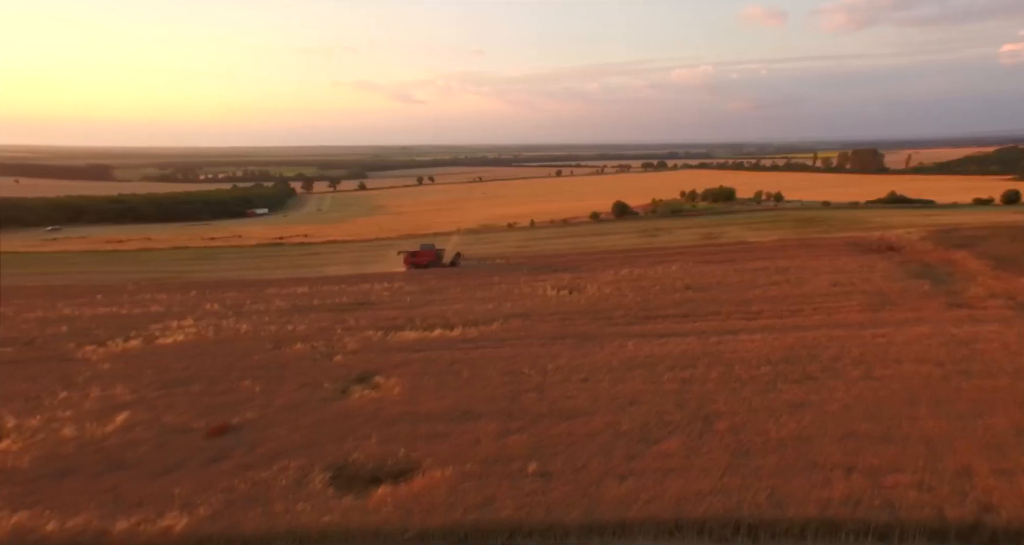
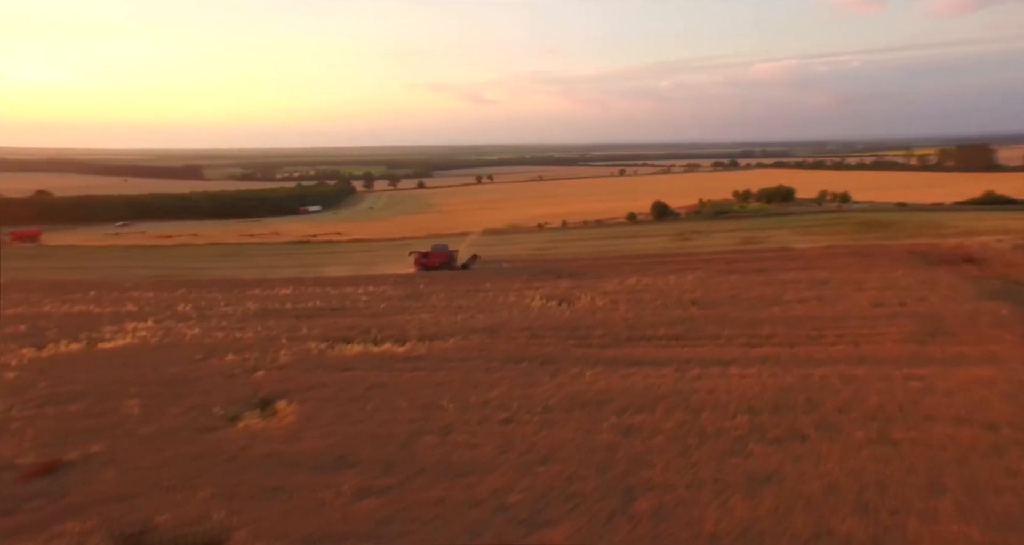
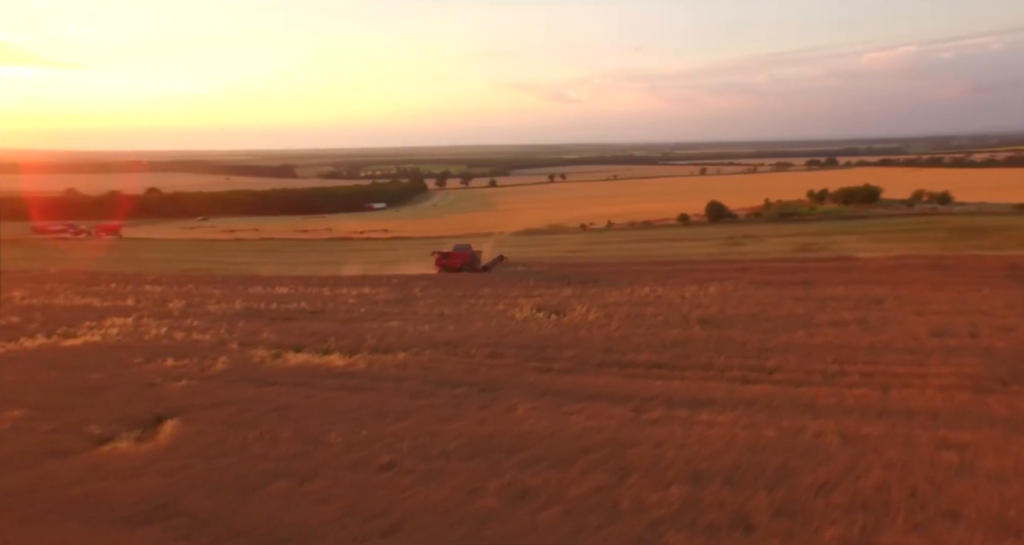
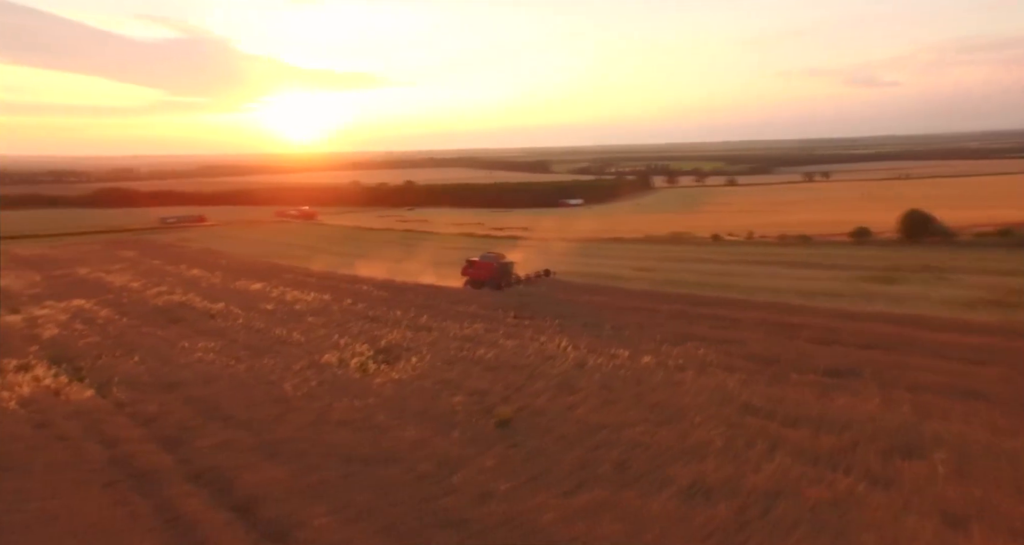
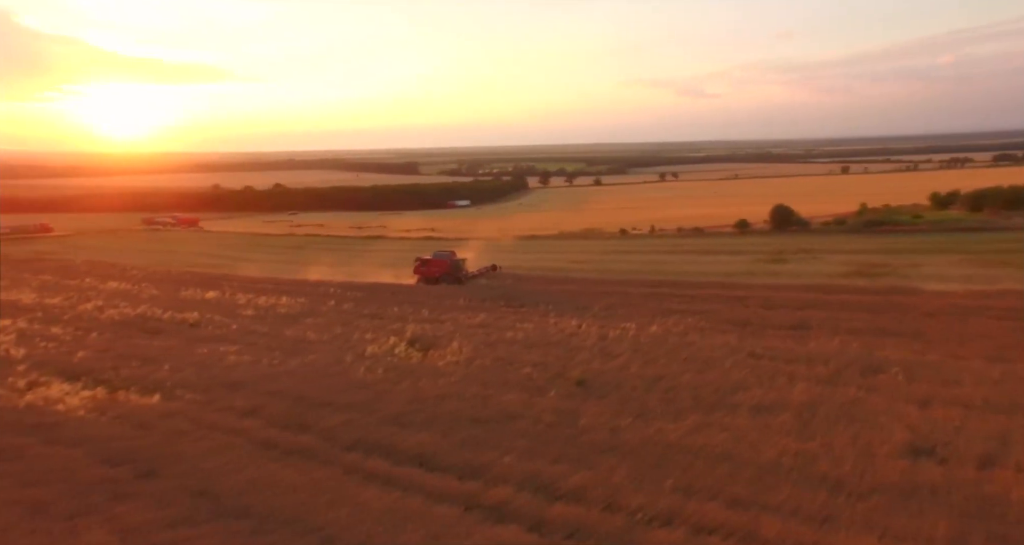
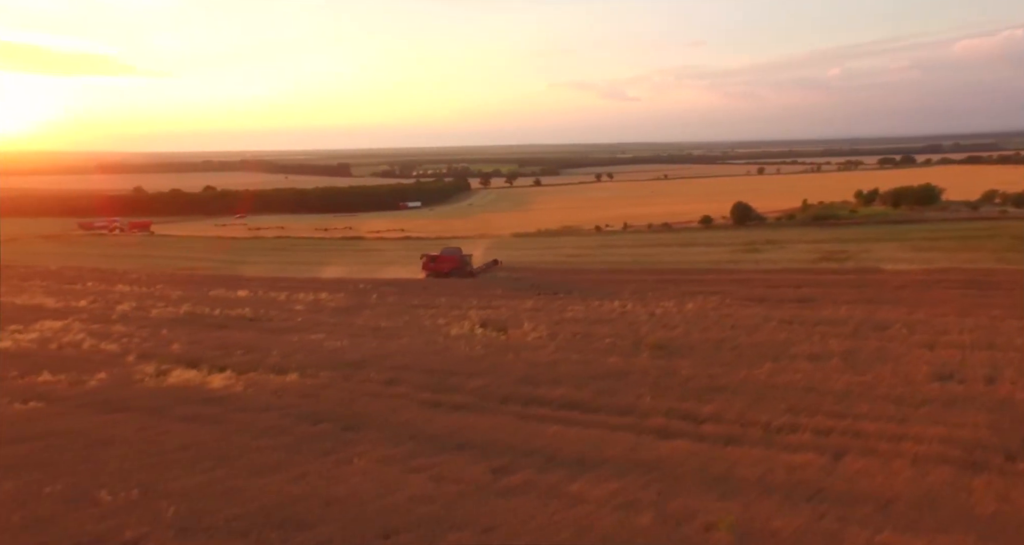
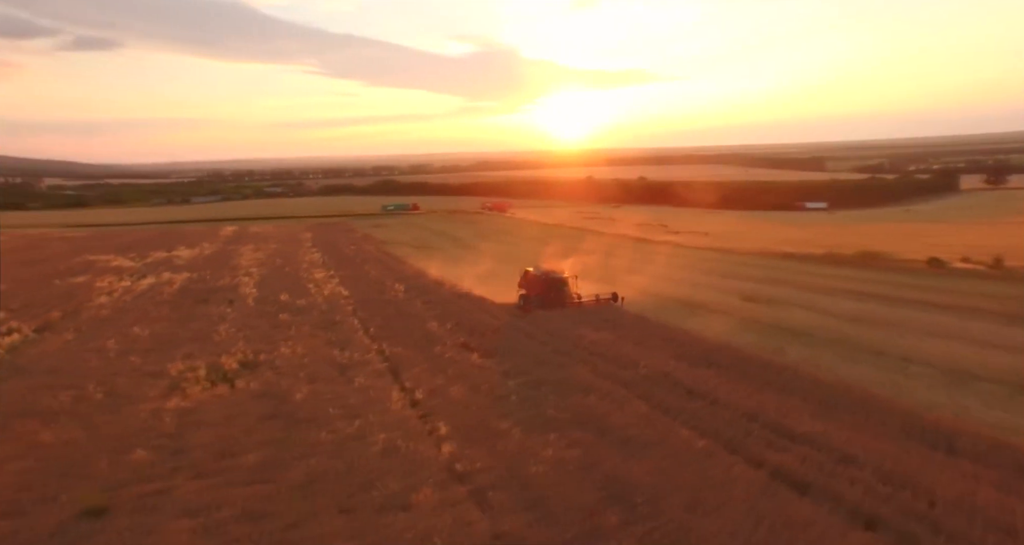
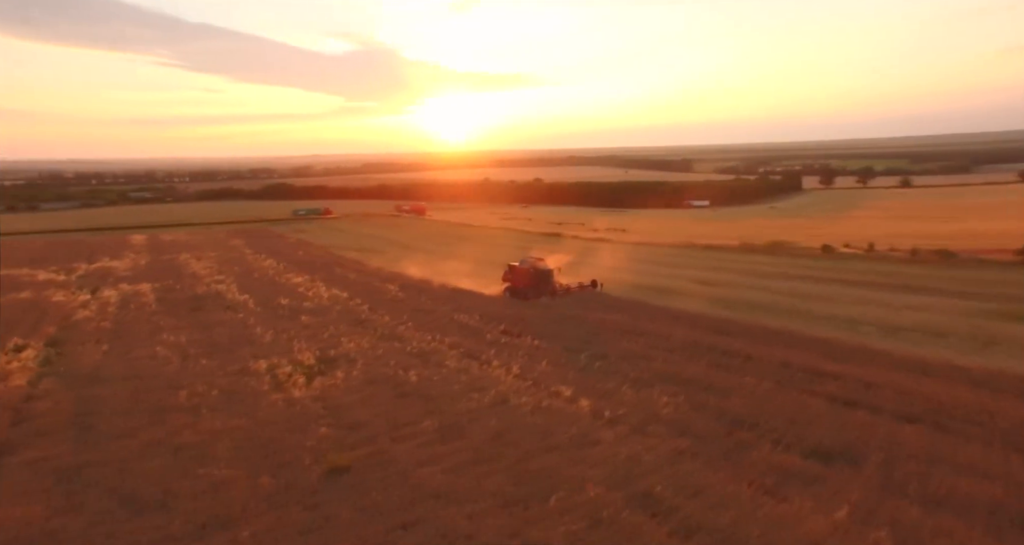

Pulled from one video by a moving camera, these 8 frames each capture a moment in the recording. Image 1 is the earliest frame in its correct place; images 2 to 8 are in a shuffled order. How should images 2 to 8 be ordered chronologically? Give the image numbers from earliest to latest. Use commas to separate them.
2, 3, 6, 5, 4, 8, 7
